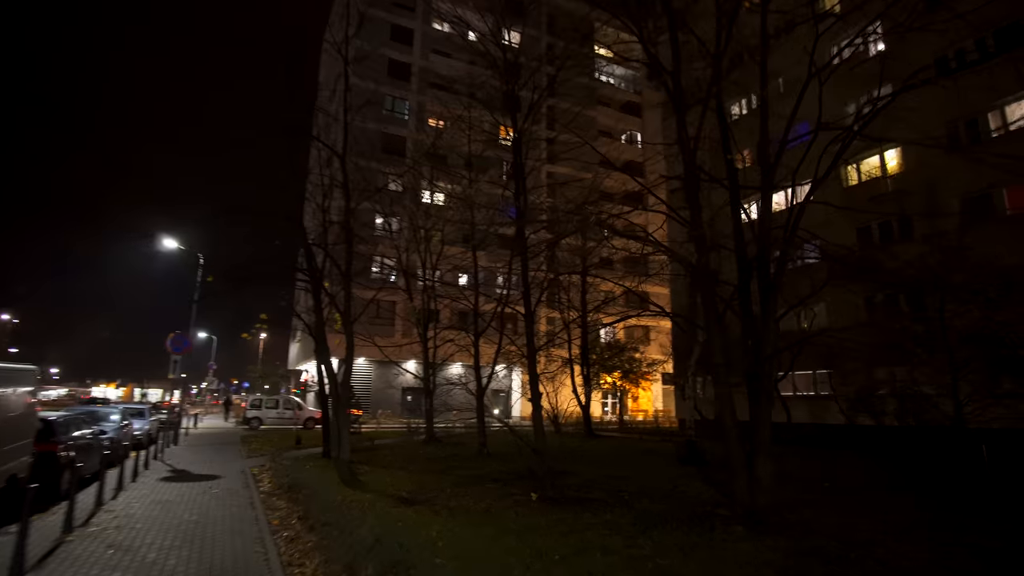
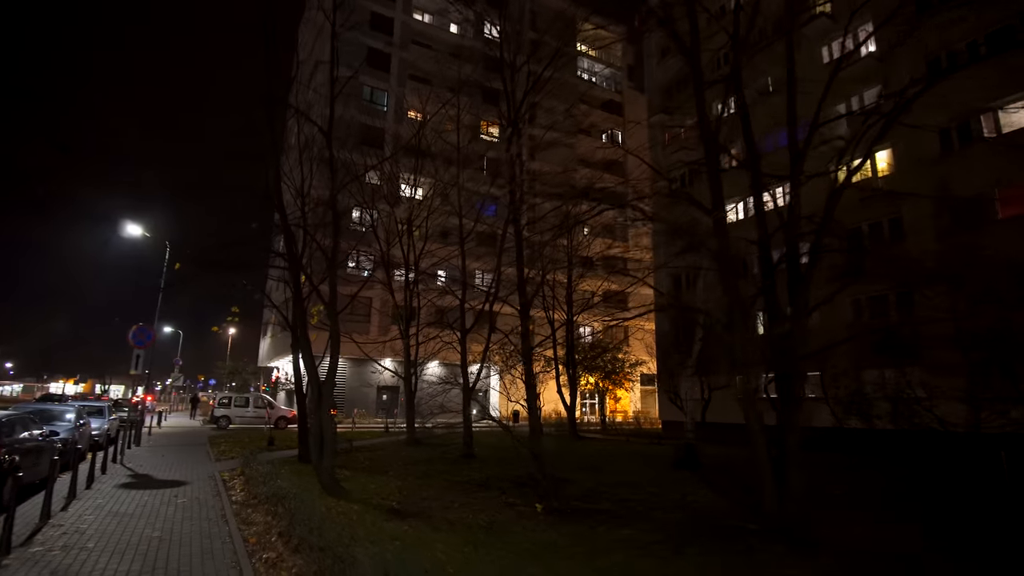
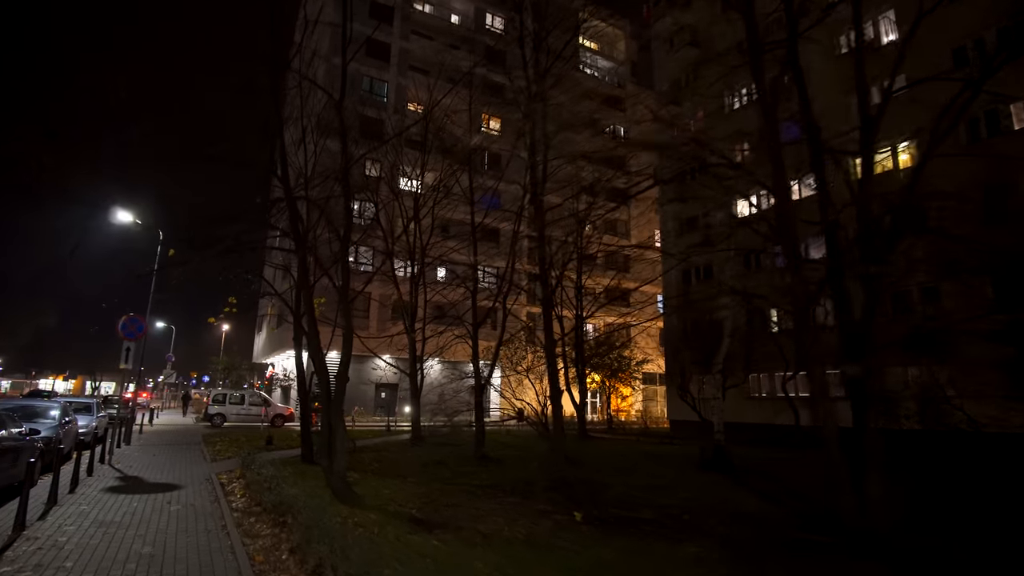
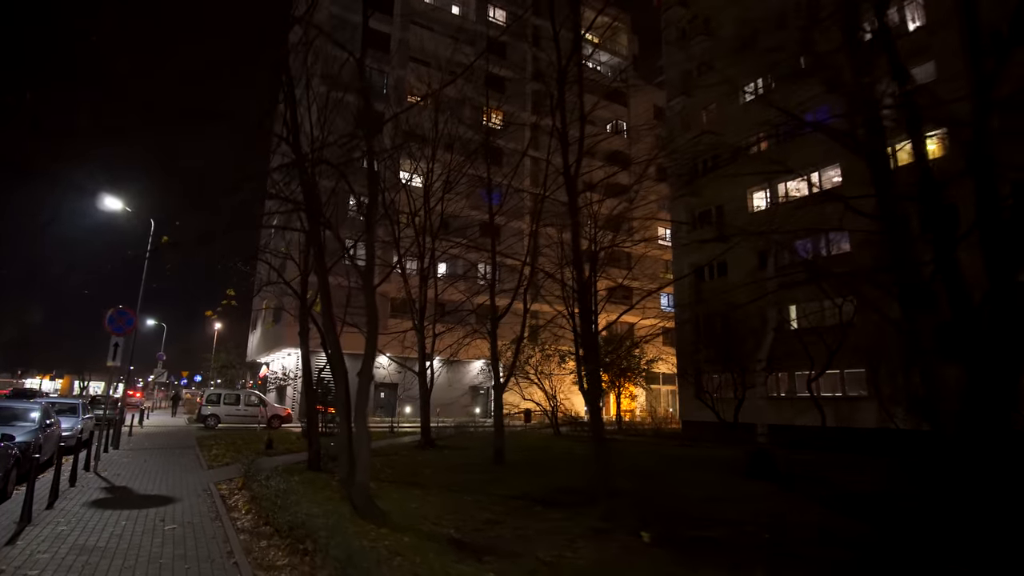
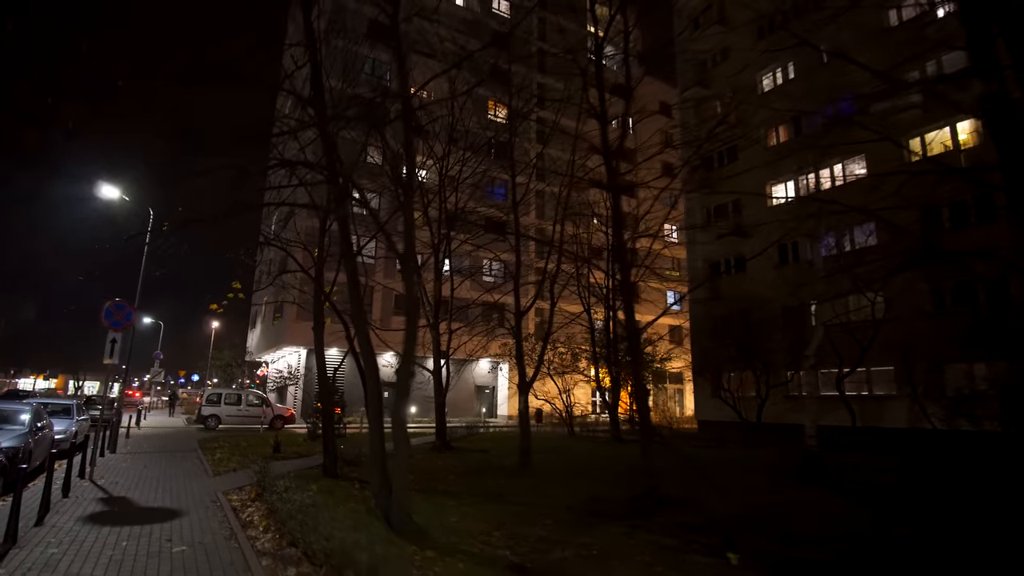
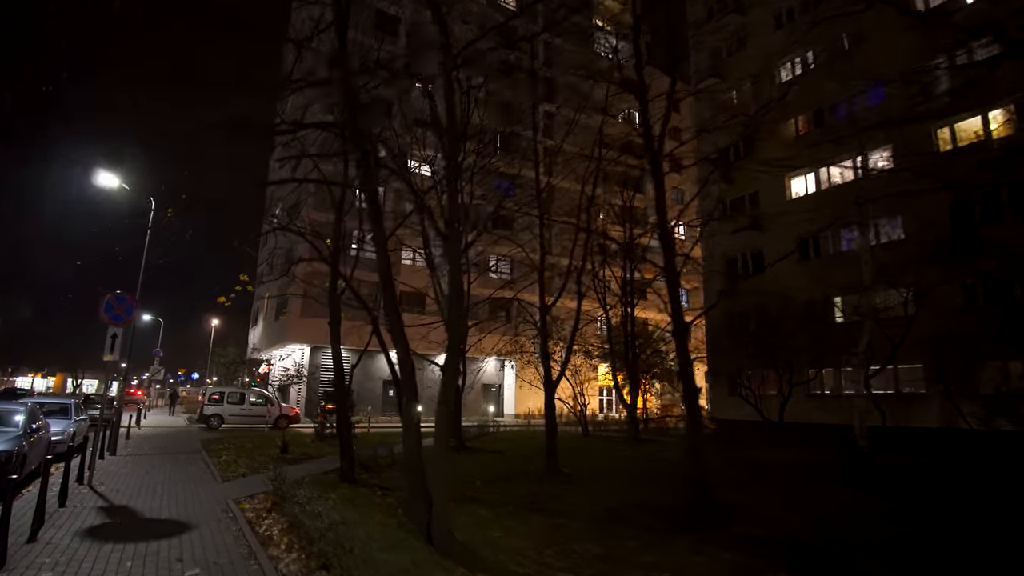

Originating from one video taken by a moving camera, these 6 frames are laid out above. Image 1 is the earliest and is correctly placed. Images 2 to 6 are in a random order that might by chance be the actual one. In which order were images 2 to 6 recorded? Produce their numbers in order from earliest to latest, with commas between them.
2, 3, 4, 5, 6
